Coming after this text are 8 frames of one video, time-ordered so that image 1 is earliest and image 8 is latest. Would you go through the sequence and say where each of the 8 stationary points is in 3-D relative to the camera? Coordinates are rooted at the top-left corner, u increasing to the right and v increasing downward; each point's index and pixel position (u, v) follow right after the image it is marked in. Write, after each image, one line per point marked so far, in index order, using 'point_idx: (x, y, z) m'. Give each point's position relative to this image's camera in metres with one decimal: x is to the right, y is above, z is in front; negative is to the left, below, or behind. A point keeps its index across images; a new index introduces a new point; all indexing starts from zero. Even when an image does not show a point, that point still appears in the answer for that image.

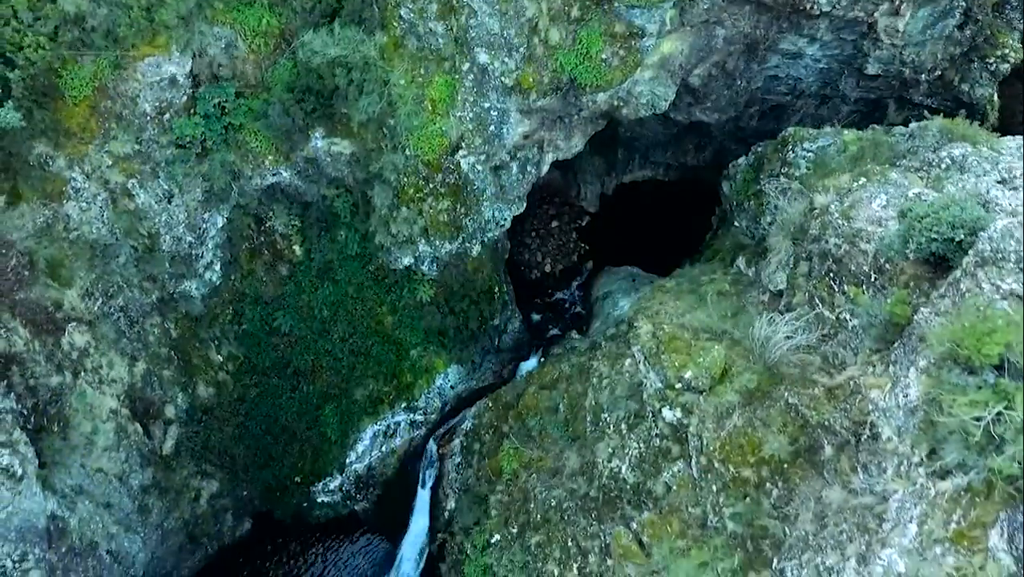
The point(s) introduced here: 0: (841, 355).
0: (+3.5, -0.7, +8.2) m
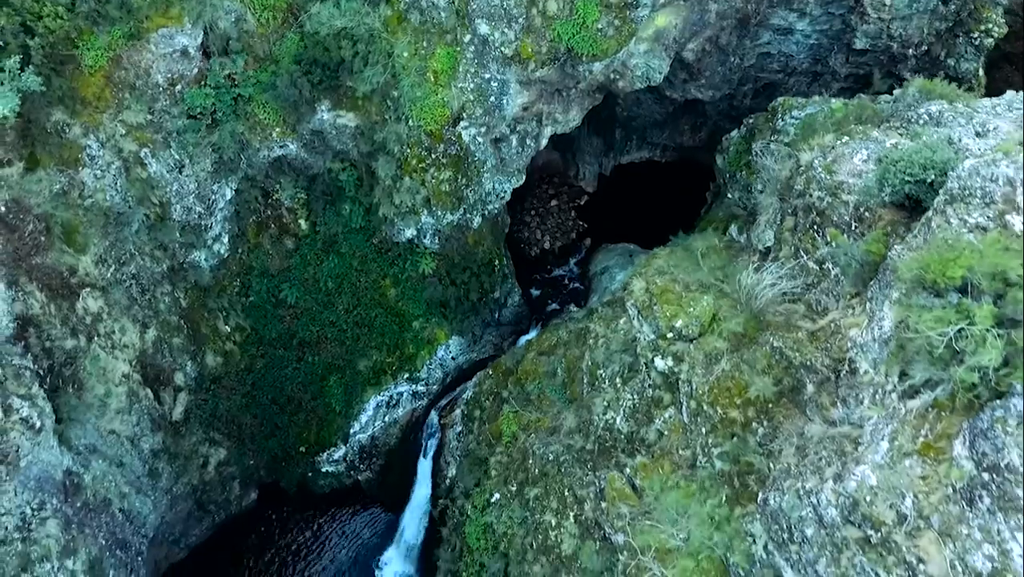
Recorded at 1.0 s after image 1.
0: (+3.4, -0.2, +8.7) m
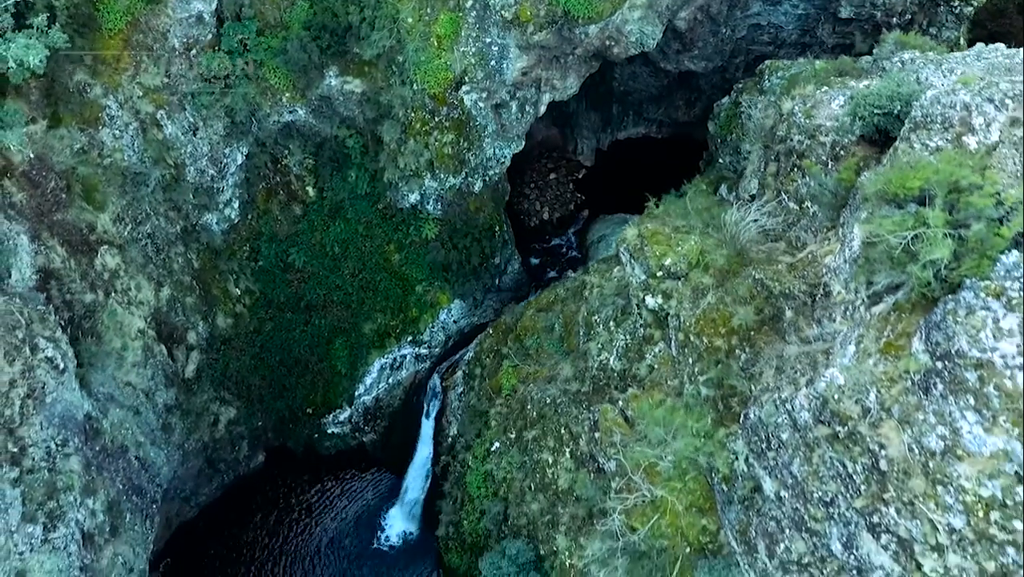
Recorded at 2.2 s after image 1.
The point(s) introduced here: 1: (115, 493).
0: (+3.4, +0.6, +9.3) m
1: (-6.8, -3.5, +13.3) m
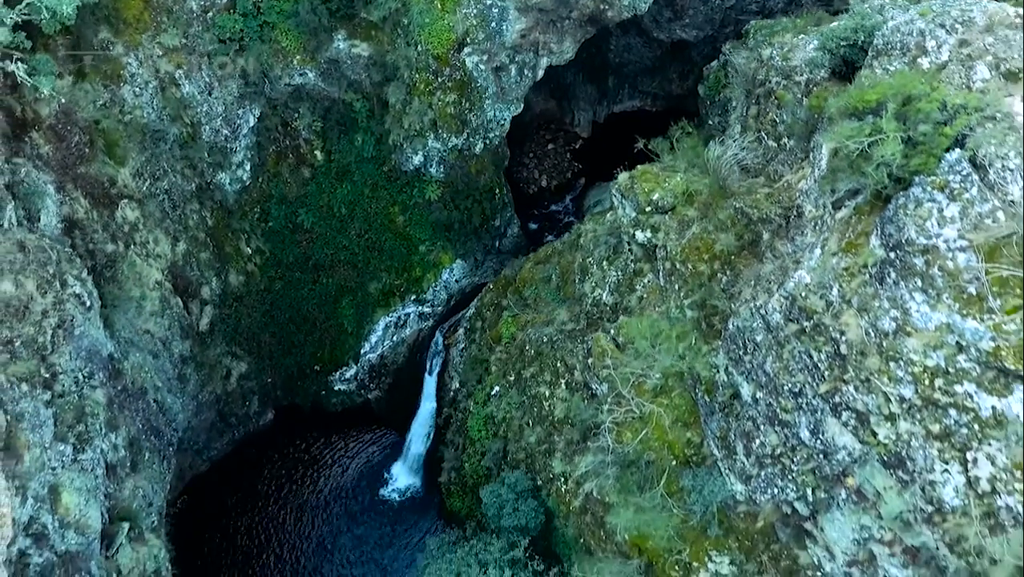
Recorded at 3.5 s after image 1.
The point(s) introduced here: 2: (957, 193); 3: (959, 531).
0: (+3.4, +1.5, +10.0) m
1: (-6.8, -2.5, +14.1) m
2: (+3.8, +0.8, +6.7) m
3: (+3.9, -2.1, +6.9) m
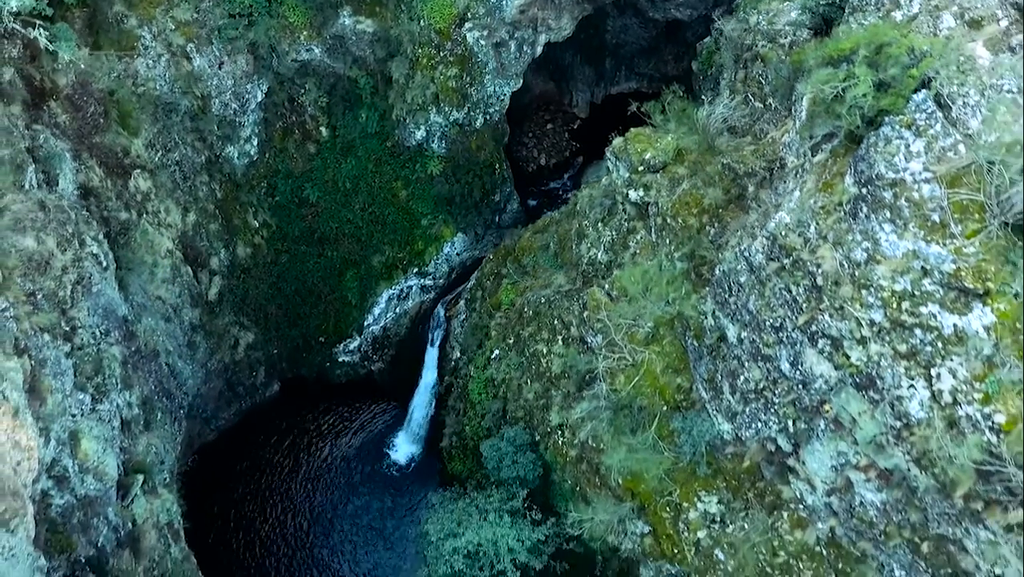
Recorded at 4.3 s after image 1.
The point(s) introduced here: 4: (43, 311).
0: (+3.4, +2.2, +10.6) m
1: (-6.8, -1.9, +14.6) m
2: (+3.8, +1.5, +7.3) m
3: (+3.9, -1.5, +7.4) m
4: (-6.9, -0.3, +11.6) m
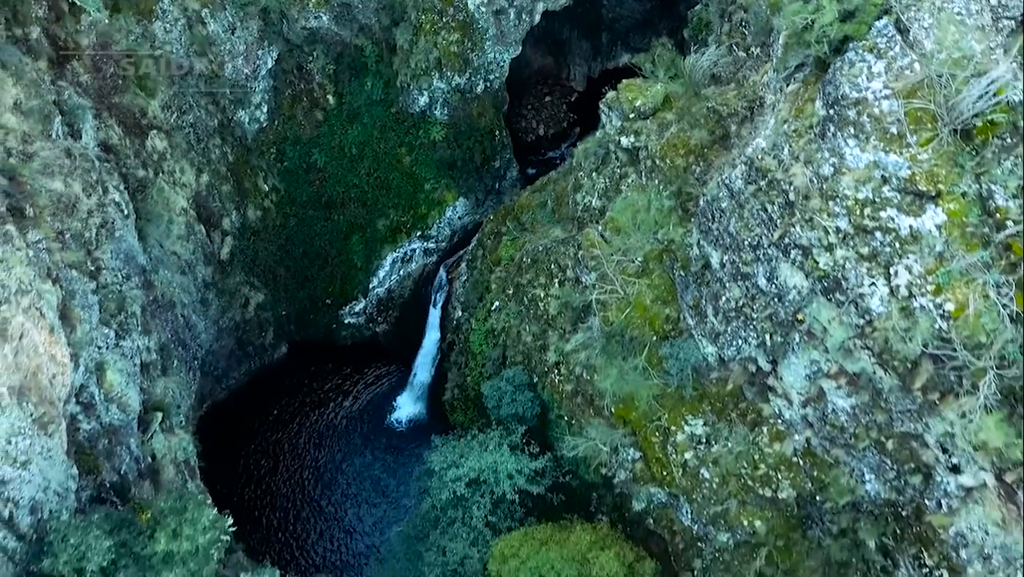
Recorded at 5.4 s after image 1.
0: (+3.4, +3.1, +11.3) m
1: (-6.8, -1.0, +15.4) m
2: (+3.8, +2.4, +8.0) m
3: (+3.9, -0.5, +8.2) m
4: (-6.9, +0.6, +12.3) m
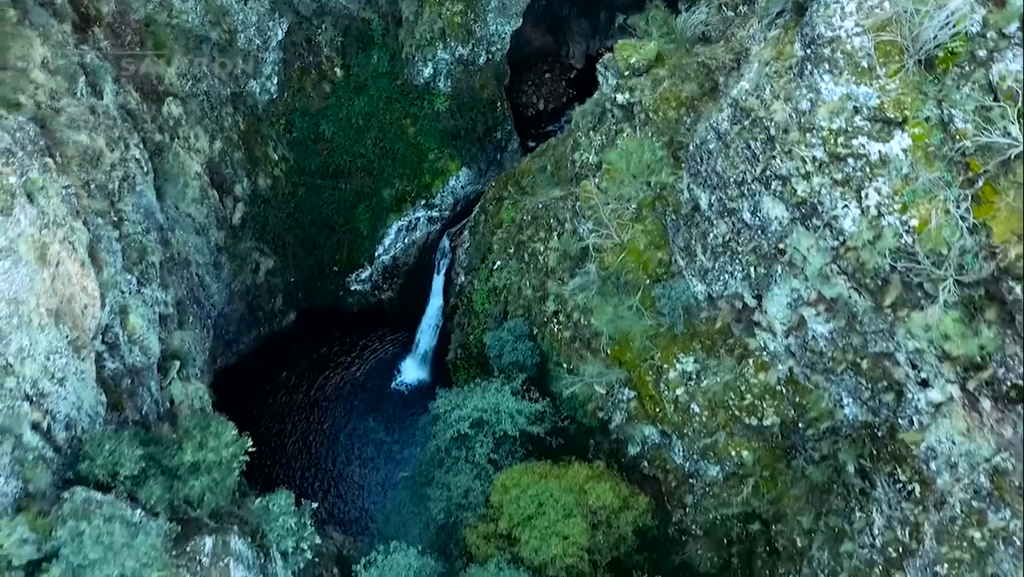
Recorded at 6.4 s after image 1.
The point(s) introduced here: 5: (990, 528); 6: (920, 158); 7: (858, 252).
0: (+3.4, +4.0, +12.0) m
1: (-6.8, -0.1, +16.1) m
2: (+3.8, +3.3, +8.7) m
3: (+3.9, +0.4, +8.8) m
4: (-6.9, +1.5, +13.0) m
5: (+5.2, -2.6, +8.6) m
6: (+4.3, +1.4, +8.2) m
7: (+3.9, +0.4, +8.8) m
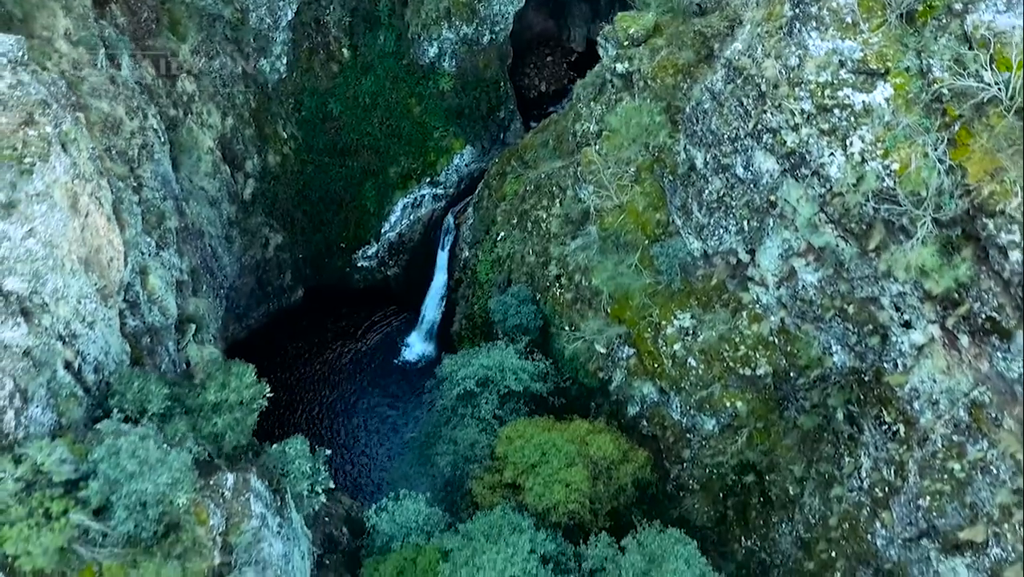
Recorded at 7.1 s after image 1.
0: (+3.5, +4.6, +12.6) m
1: (-6.7, +0.6, +16.6) m
2: (+3.9, +4.0, +9.3) m
3: (+4.0, +1.0, +9.4) m
4: (-6.8, +2.1, +13.6) m
5: (+5.3, -2.0, +9.1) m
6: (+4.3, +2.0, +8.7) m
7: (+4.0, +1.1, +9.4) m
